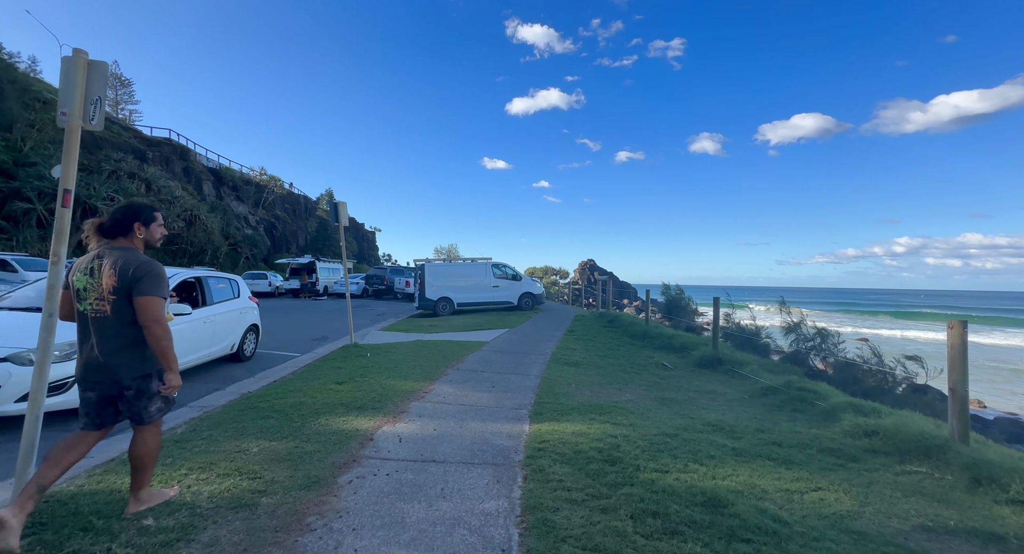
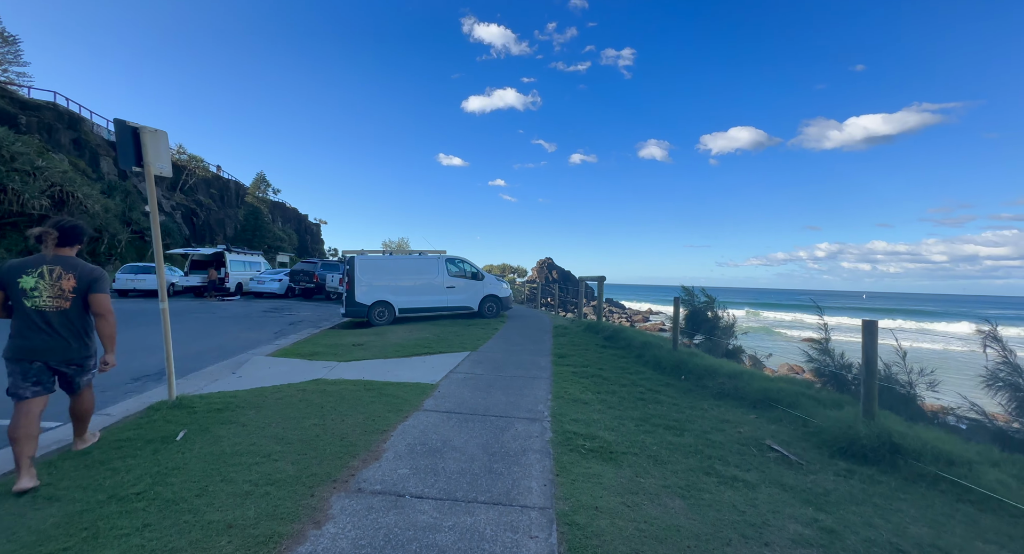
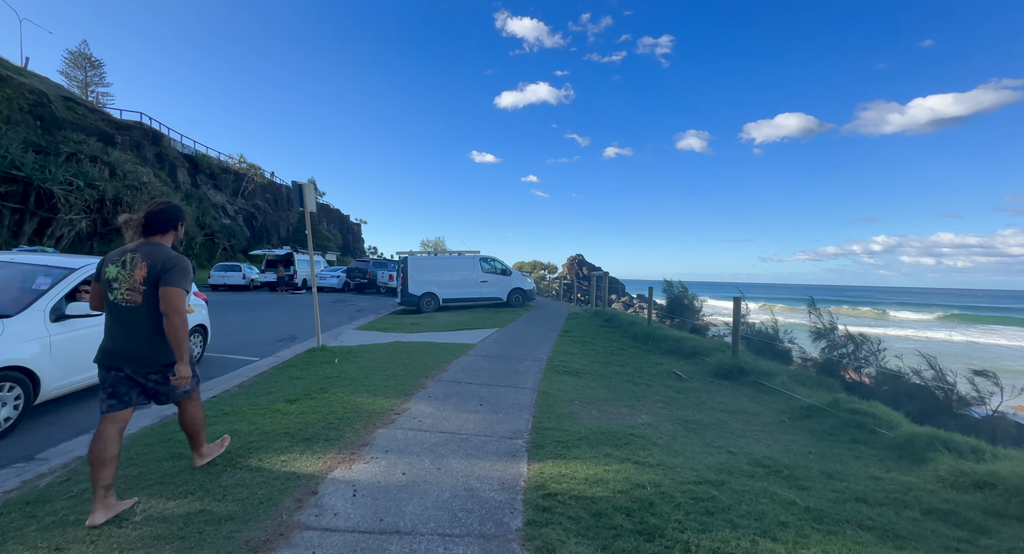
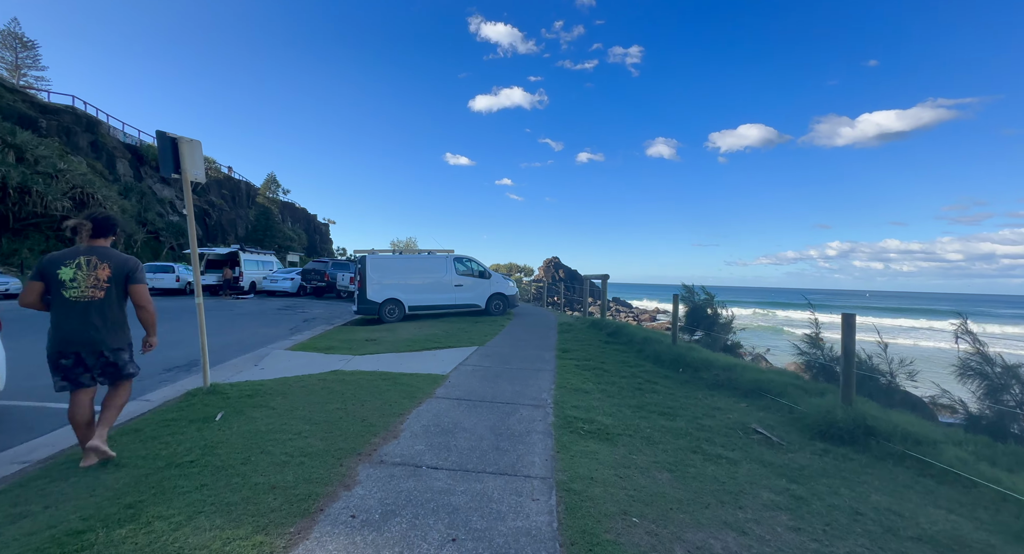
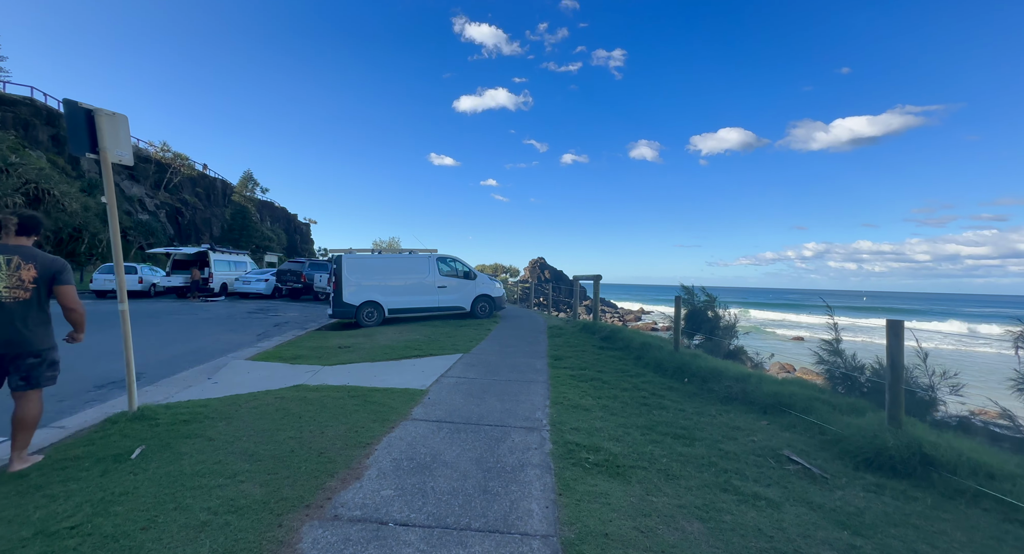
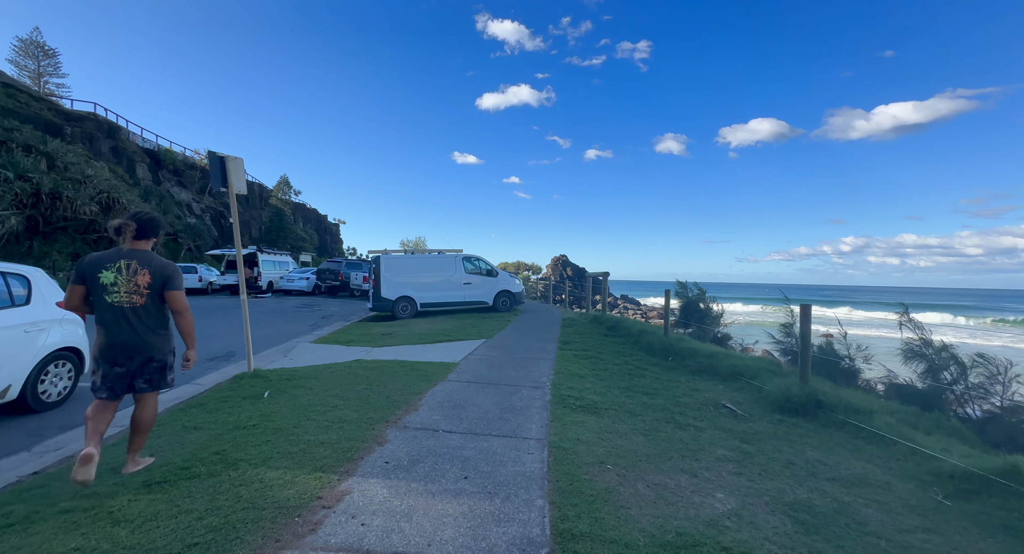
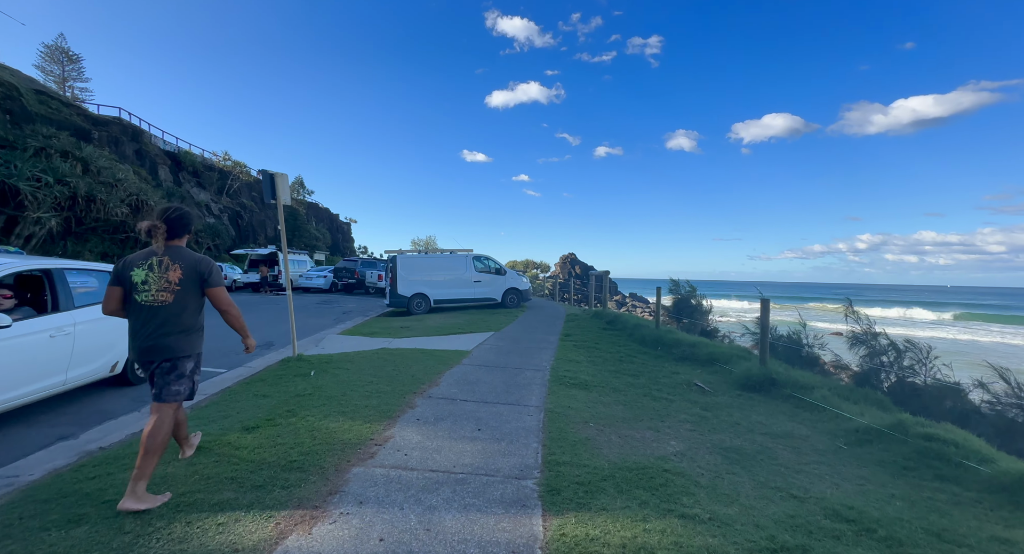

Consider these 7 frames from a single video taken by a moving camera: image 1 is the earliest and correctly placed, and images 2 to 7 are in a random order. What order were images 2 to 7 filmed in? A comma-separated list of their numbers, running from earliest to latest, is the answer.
3, 7, 6, 4, 2, 5
